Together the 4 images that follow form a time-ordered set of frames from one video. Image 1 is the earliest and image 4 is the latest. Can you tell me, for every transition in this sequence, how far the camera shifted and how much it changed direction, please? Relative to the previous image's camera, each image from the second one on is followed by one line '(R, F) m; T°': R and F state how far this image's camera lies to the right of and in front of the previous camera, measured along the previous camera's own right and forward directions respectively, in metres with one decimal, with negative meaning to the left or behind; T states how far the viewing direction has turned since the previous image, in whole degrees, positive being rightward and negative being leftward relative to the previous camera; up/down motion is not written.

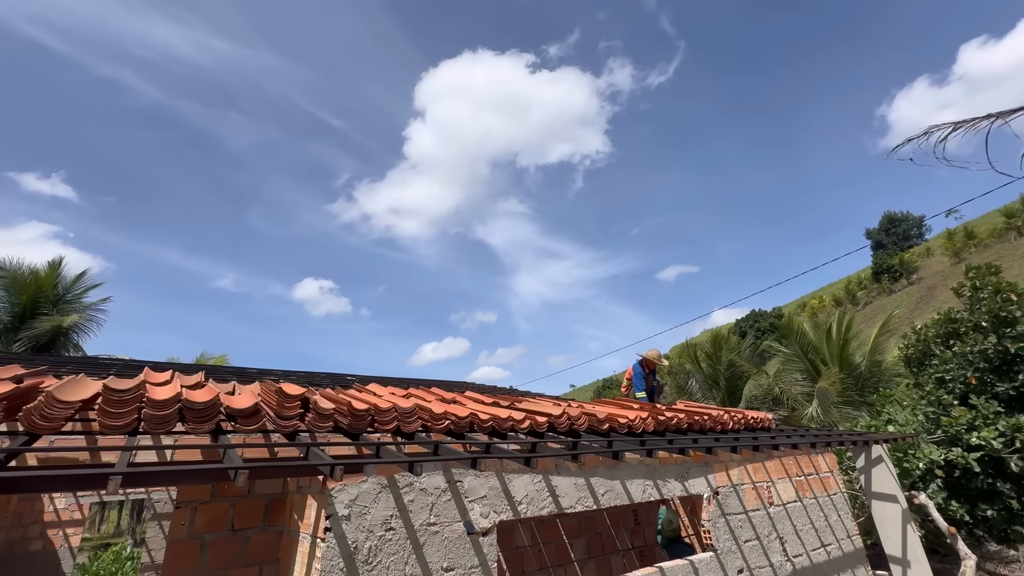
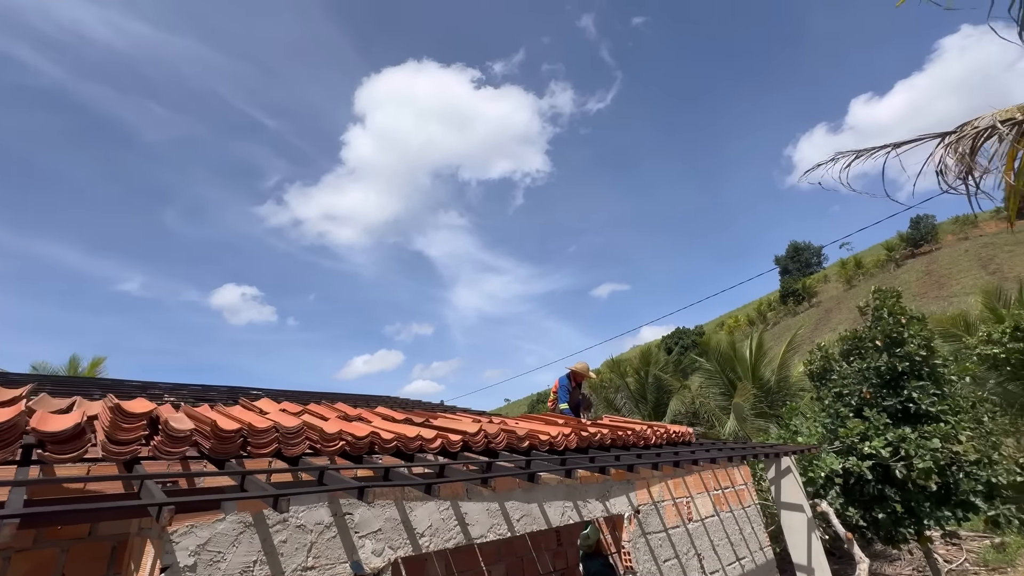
(+0.2, +0.3) m; +8°
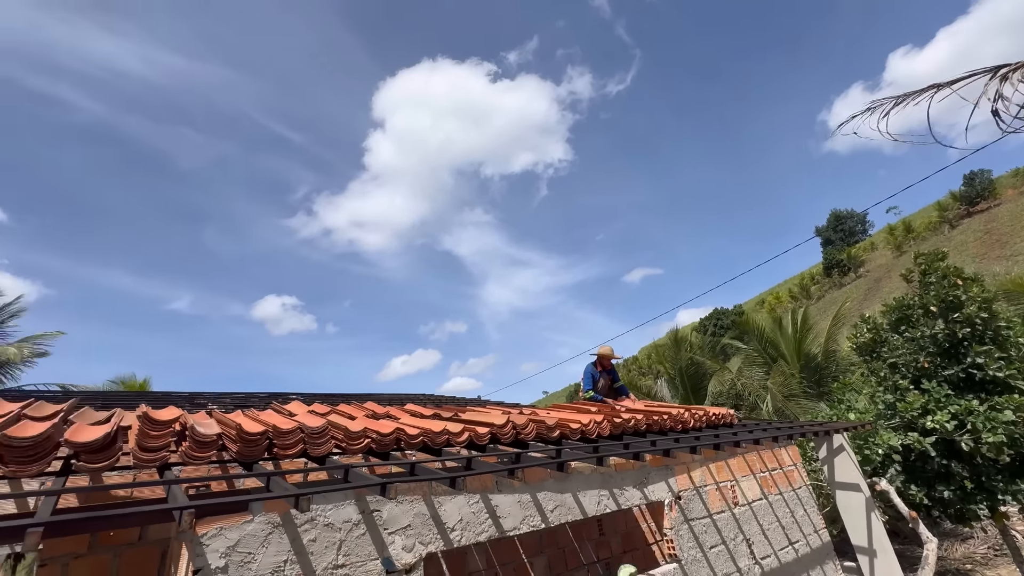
(+0.1, +0.1) m; -4°
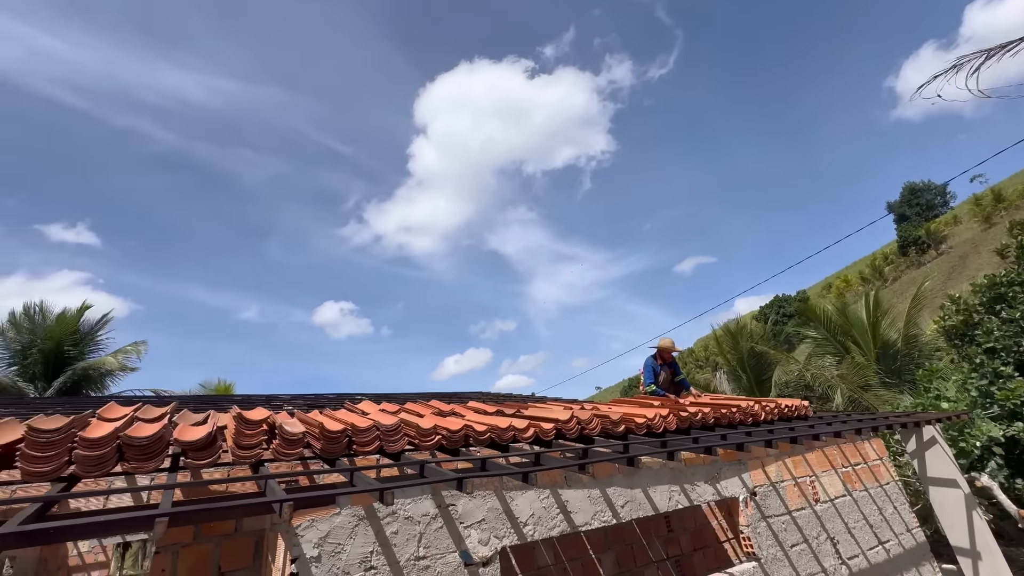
(-0.1, 0.0) m; -6°
